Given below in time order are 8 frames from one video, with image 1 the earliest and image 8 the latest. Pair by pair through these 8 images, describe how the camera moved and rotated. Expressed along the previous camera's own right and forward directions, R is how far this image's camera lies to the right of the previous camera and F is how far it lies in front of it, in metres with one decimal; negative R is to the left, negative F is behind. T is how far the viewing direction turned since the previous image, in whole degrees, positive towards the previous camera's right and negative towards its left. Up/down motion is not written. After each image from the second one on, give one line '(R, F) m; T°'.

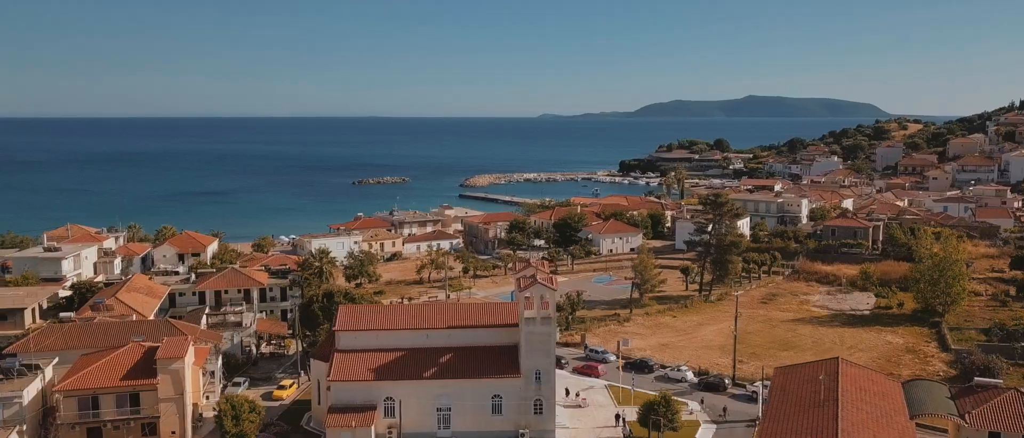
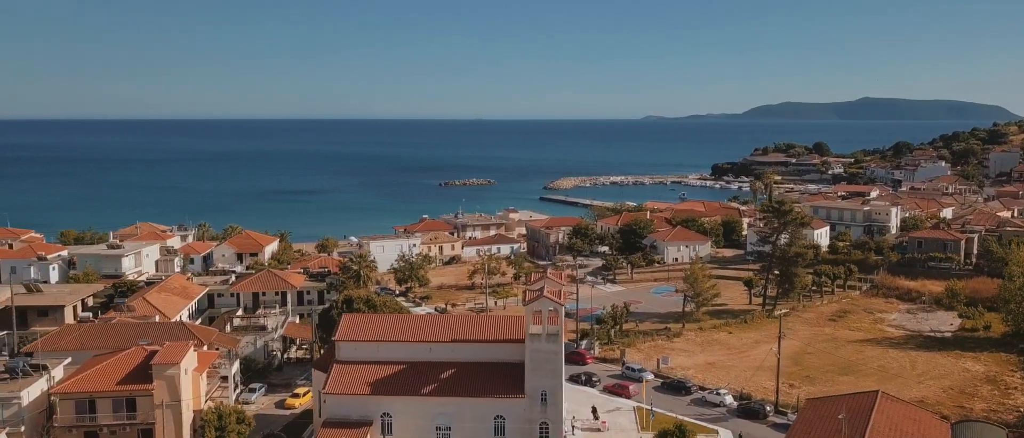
(+3.2, +2.3) m; -7°
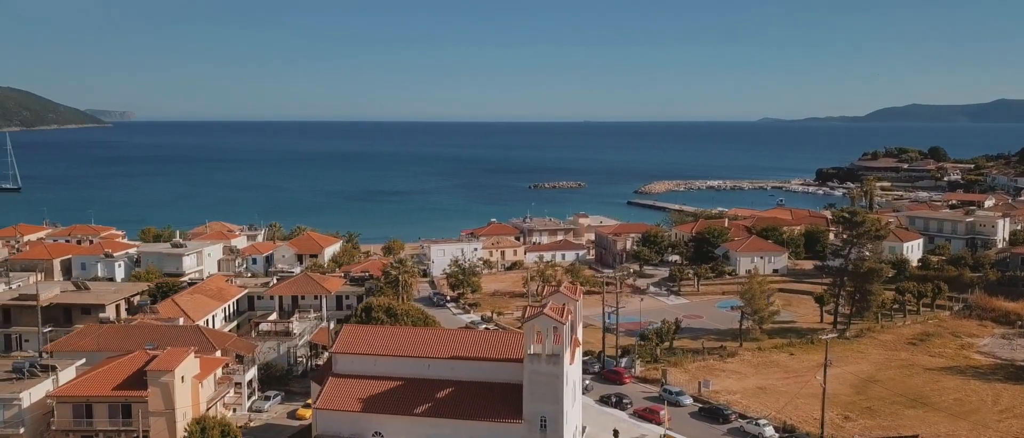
(+3.3, +2.5) m; -7°
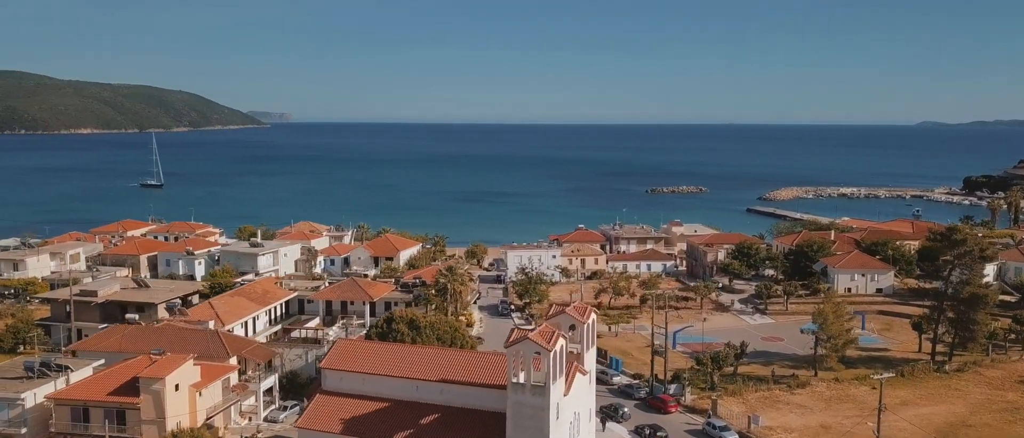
(+4.1, +3.0) m; -9°
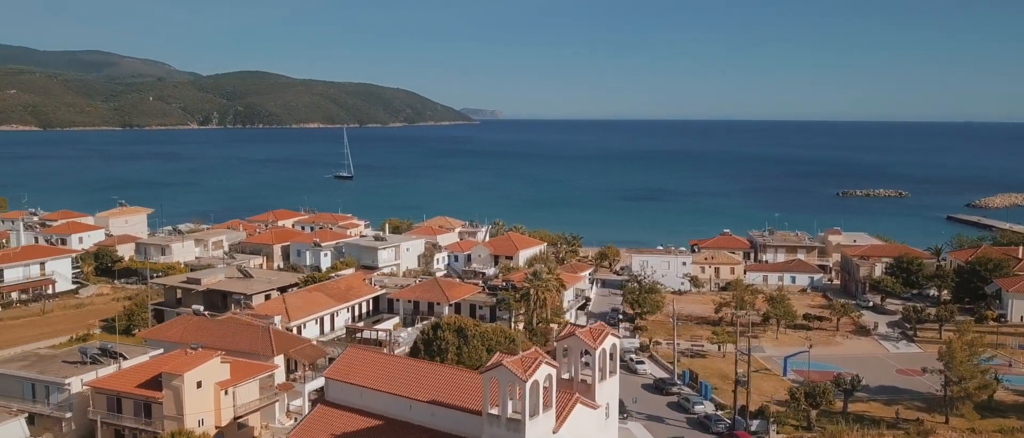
(+5.2, +3.5) m; -13°
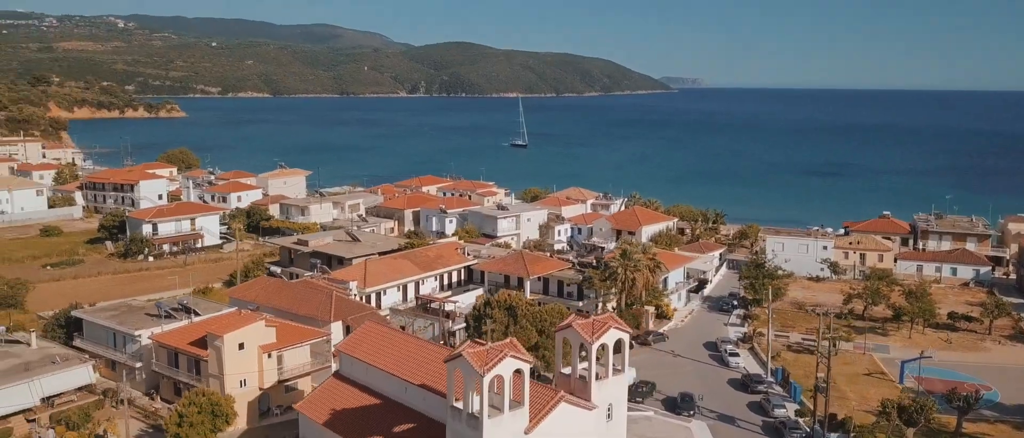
(+4.8, +2.5) m; -13°
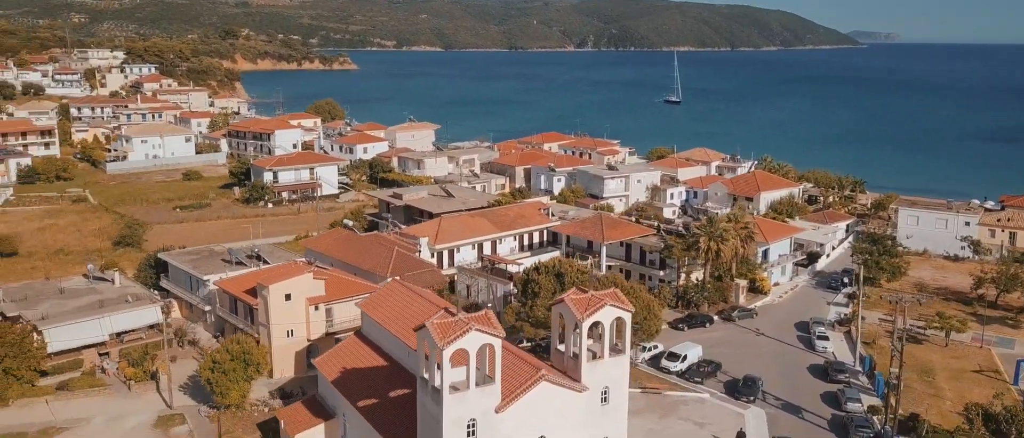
(+3.8, +1.8) m; -11°
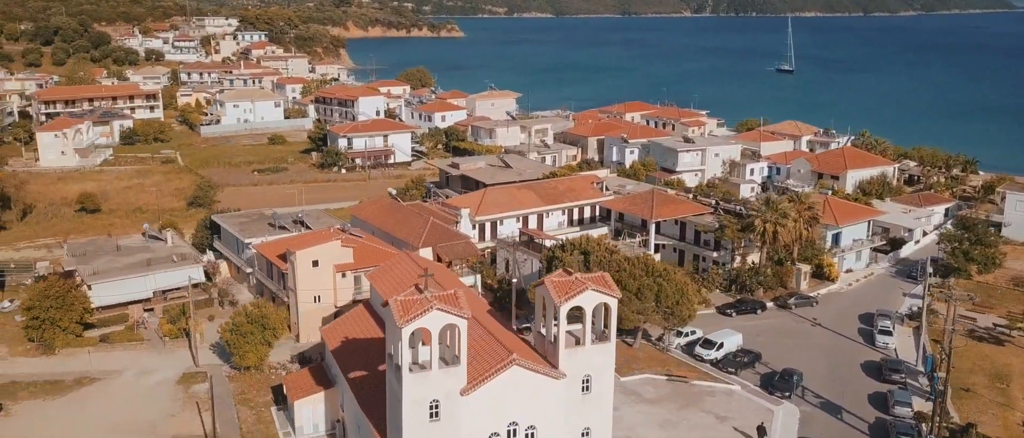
(+2.7, +1.1) m; -7°
